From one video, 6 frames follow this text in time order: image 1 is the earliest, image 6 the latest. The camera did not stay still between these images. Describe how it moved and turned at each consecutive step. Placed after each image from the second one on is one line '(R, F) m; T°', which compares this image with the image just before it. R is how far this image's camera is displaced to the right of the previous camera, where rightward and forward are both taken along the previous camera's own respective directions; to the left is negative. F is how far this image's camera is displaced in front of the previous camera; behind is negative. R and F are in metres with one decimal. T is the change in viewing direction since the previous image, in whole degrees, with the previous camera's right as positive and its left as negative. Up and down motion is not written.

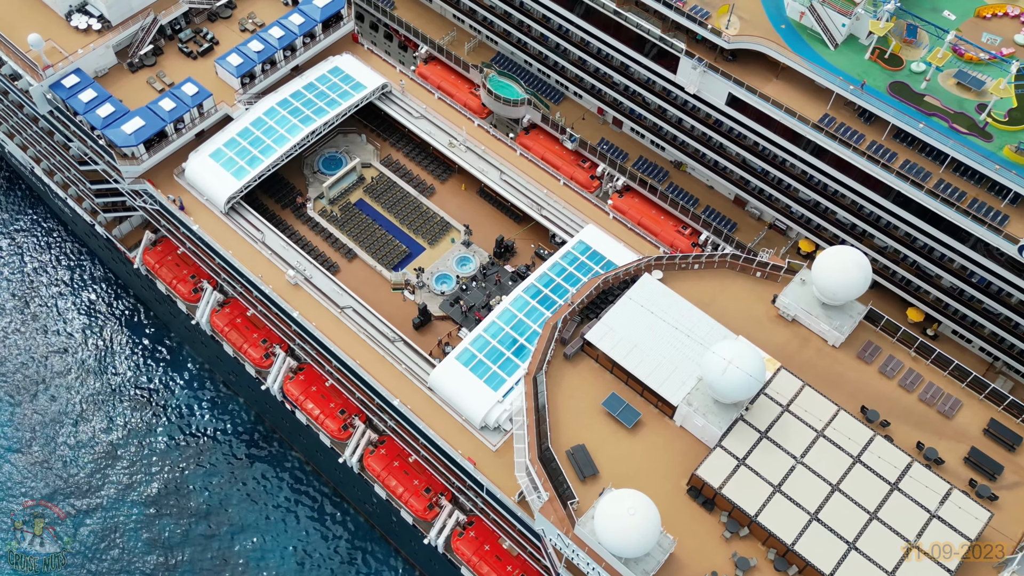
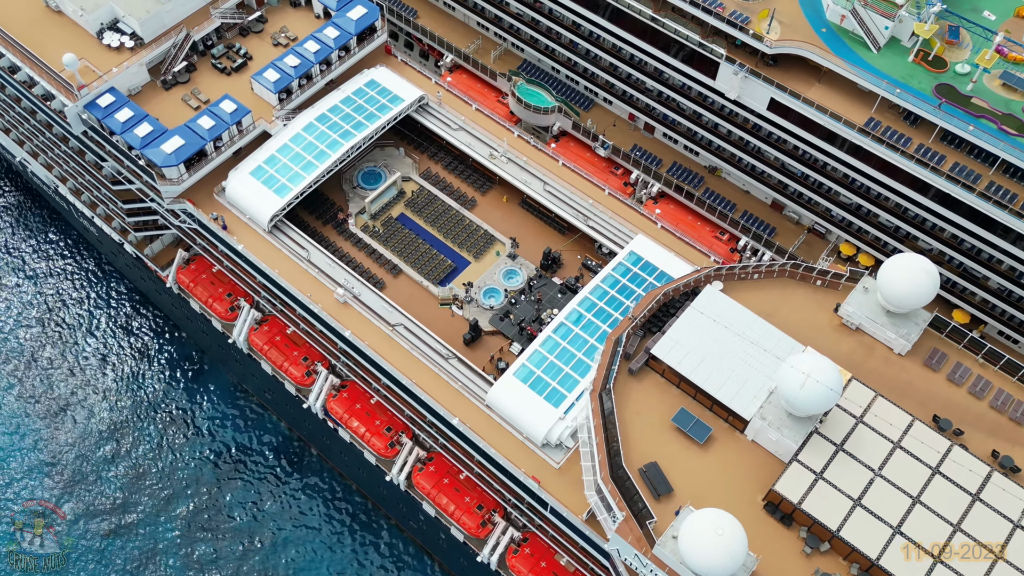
(-5.6, +1.0) m; +1°
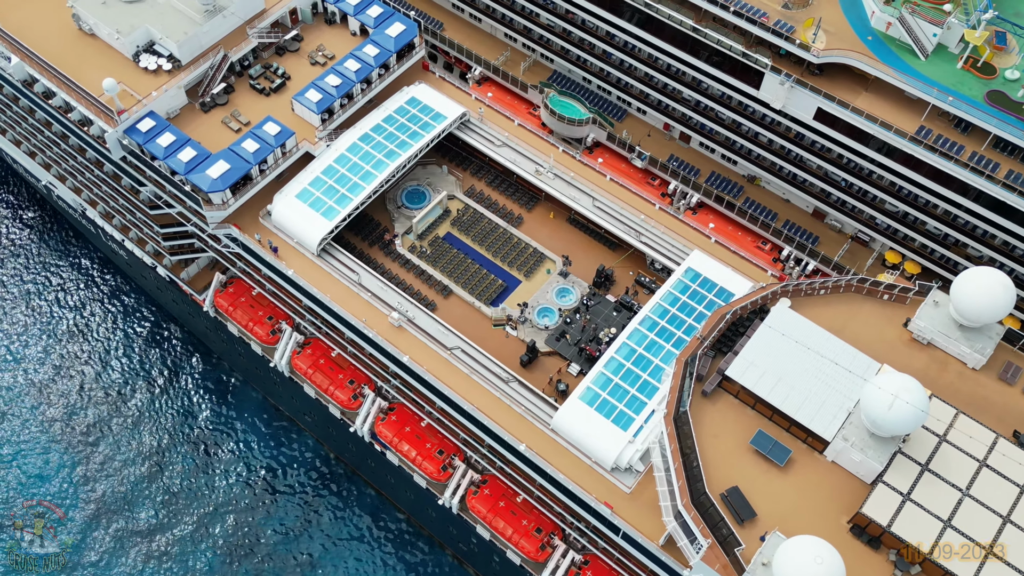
(-6.1, +1.2) m; +1°
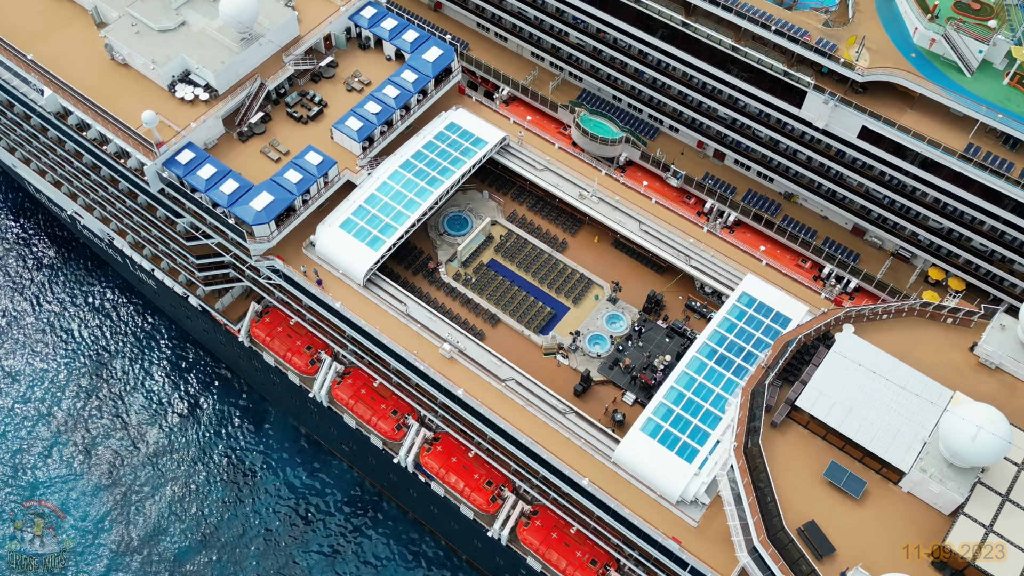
(-5.3, +1.2) m; 0°
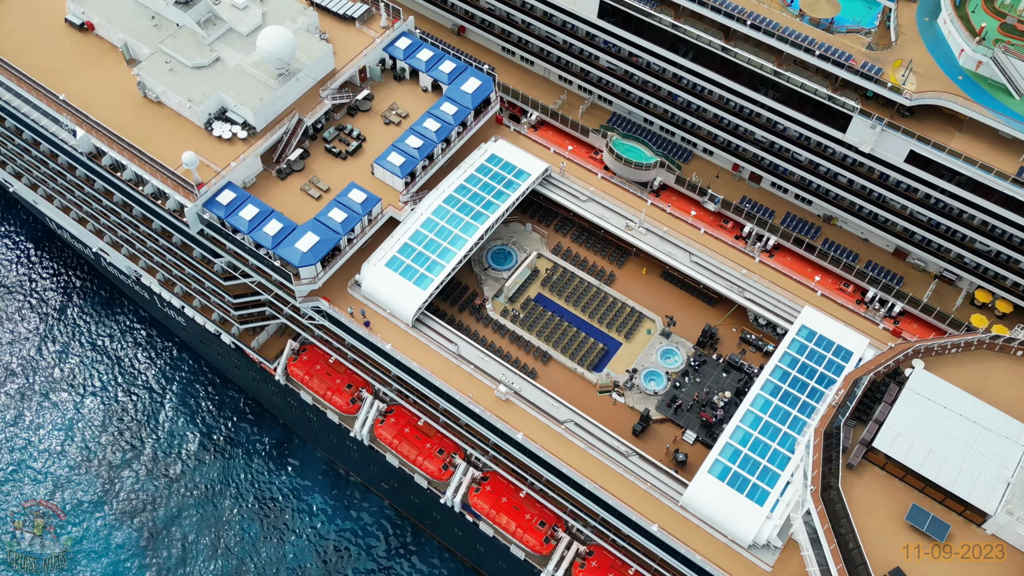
(-5.6, +1.7) m; +1°
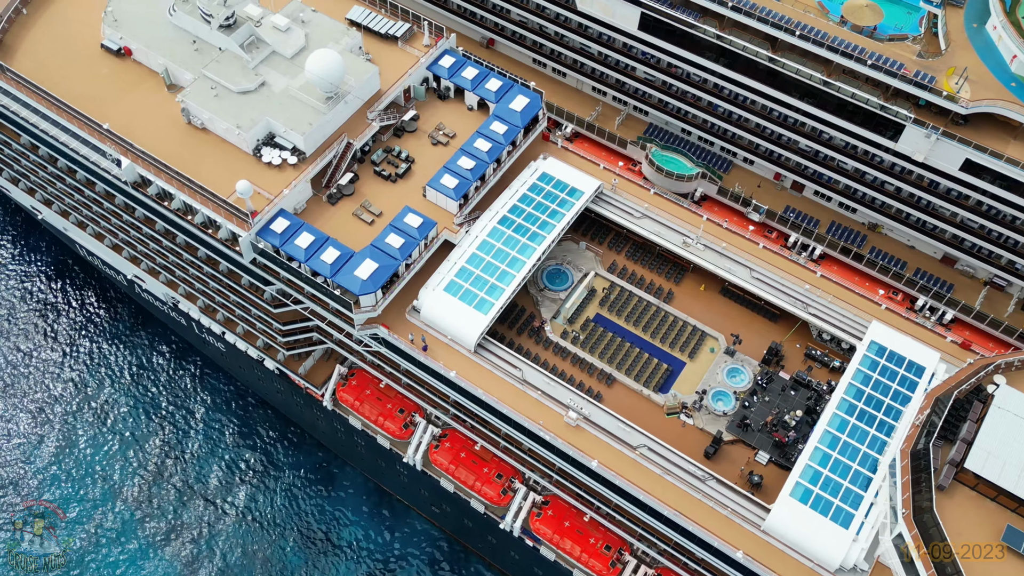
(-6.7, +1.3) m; +1°
